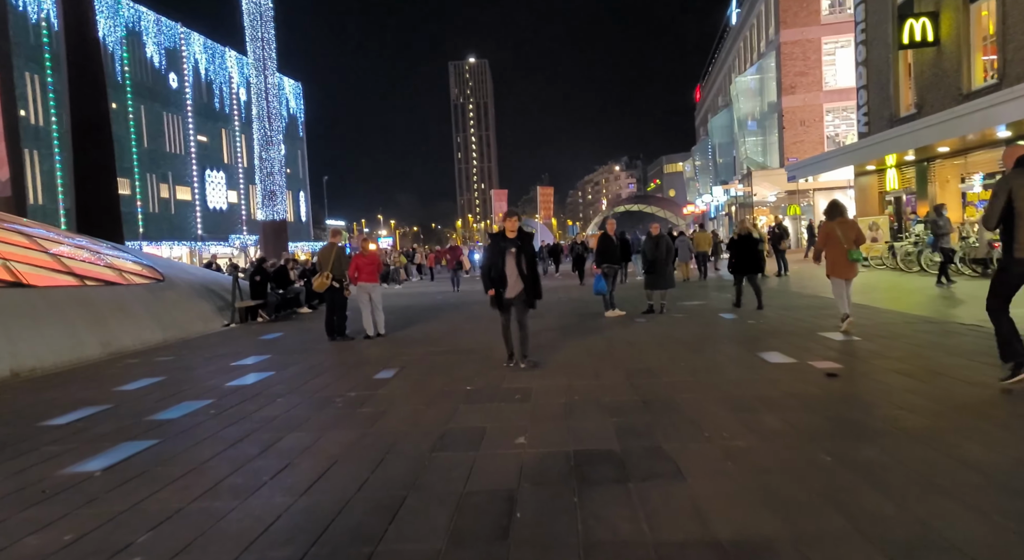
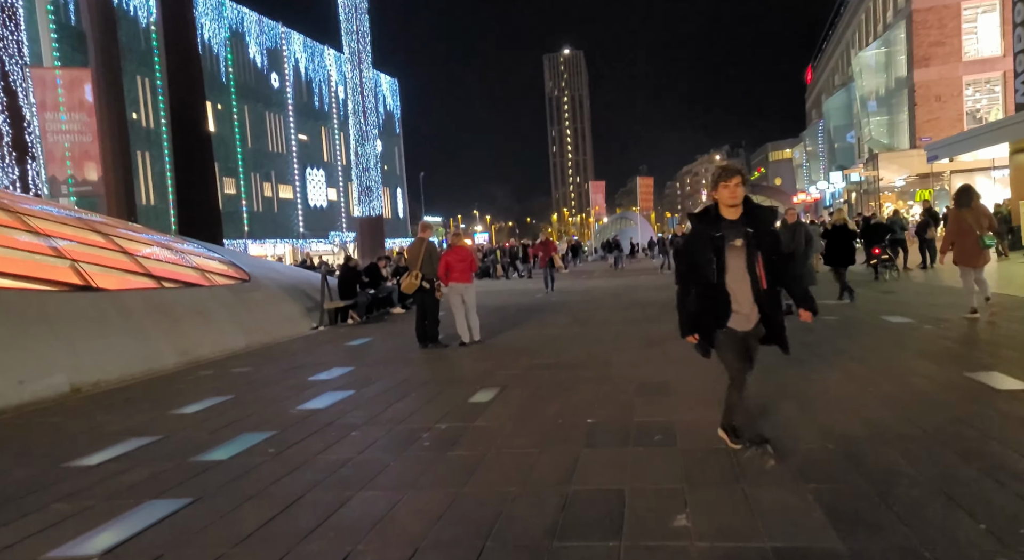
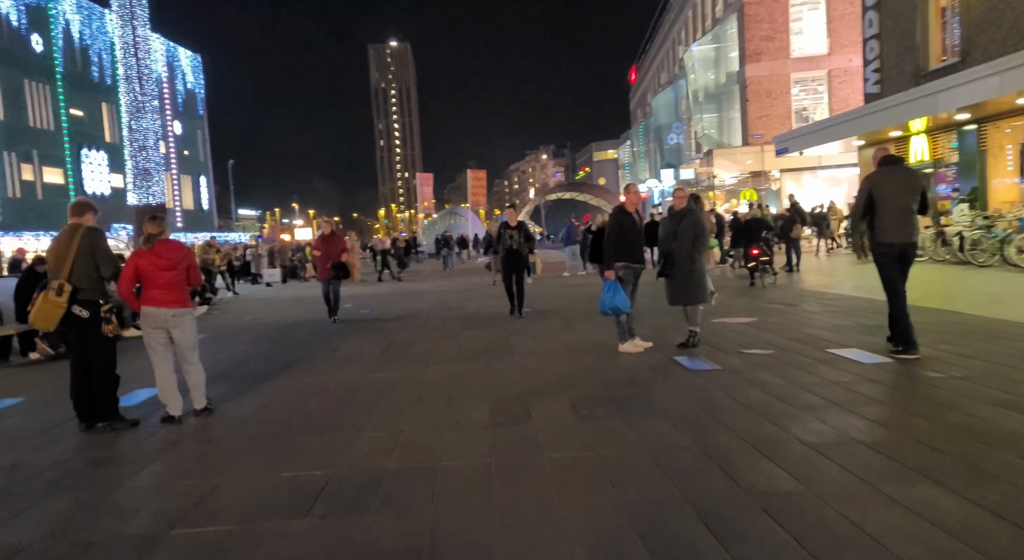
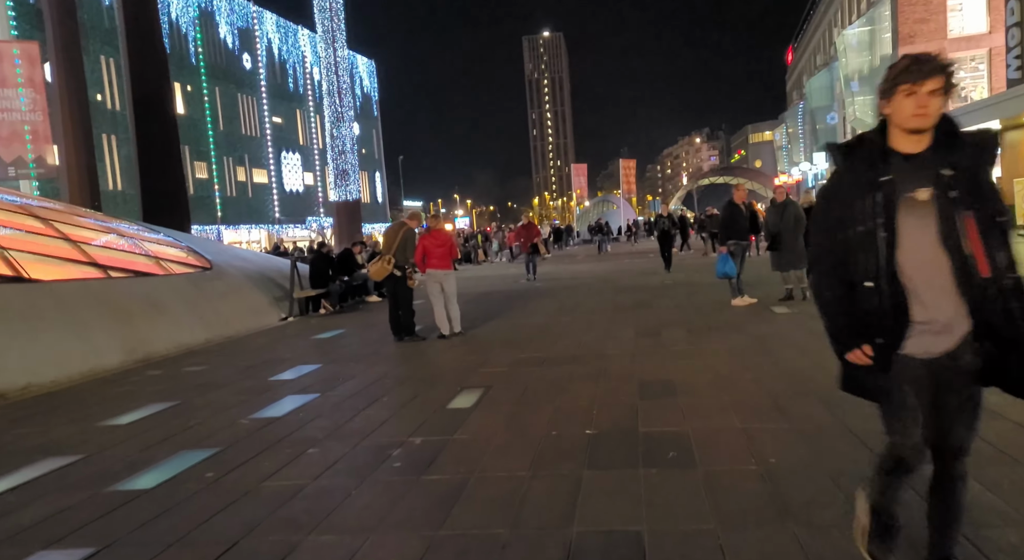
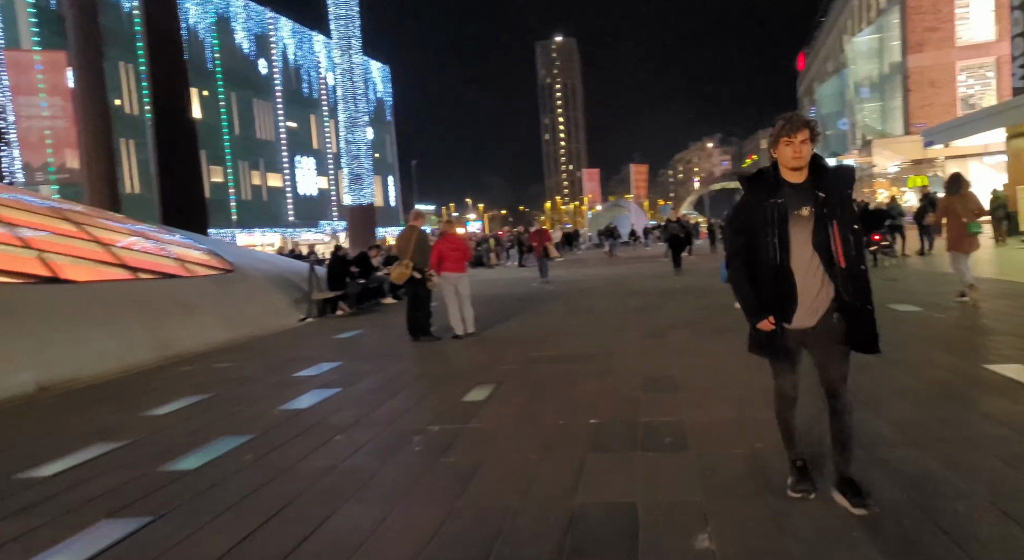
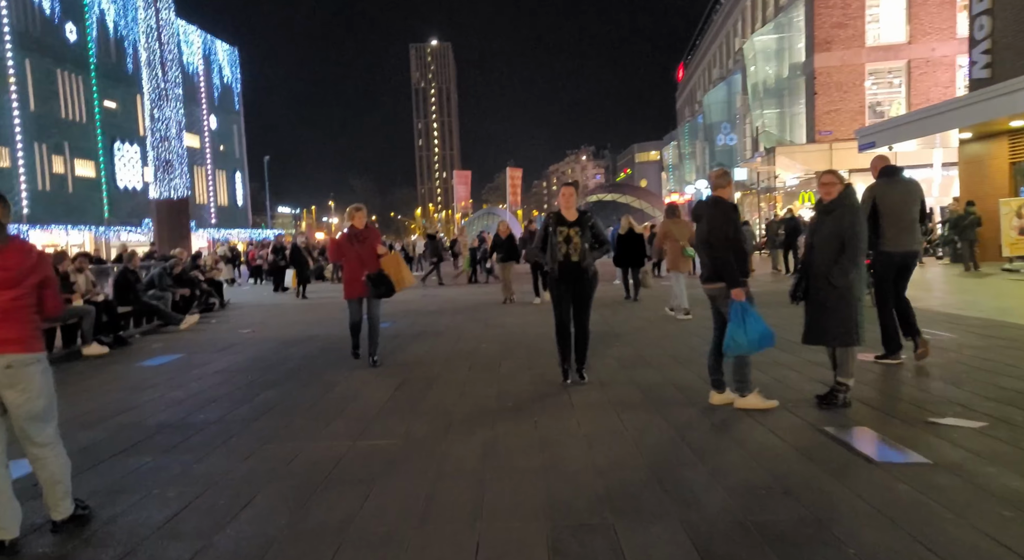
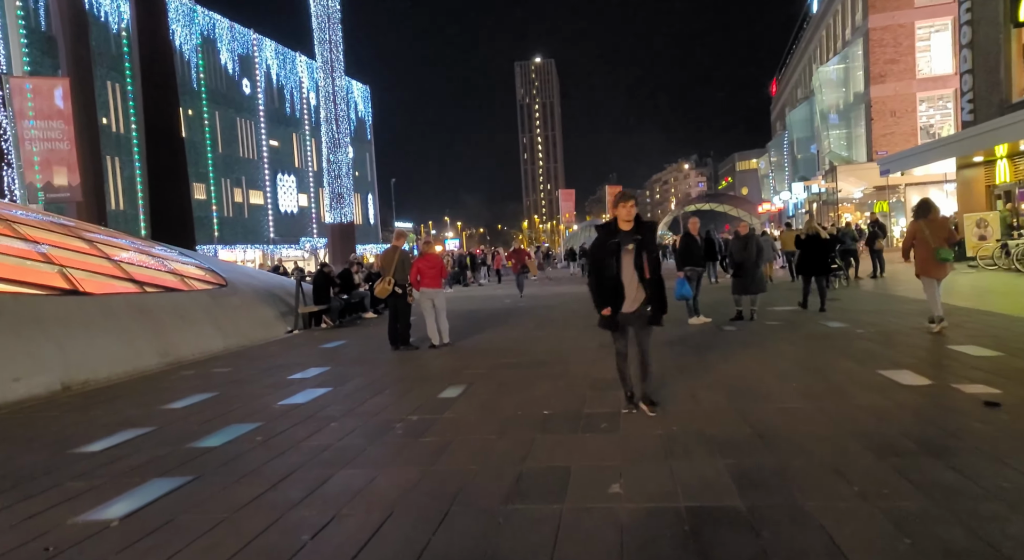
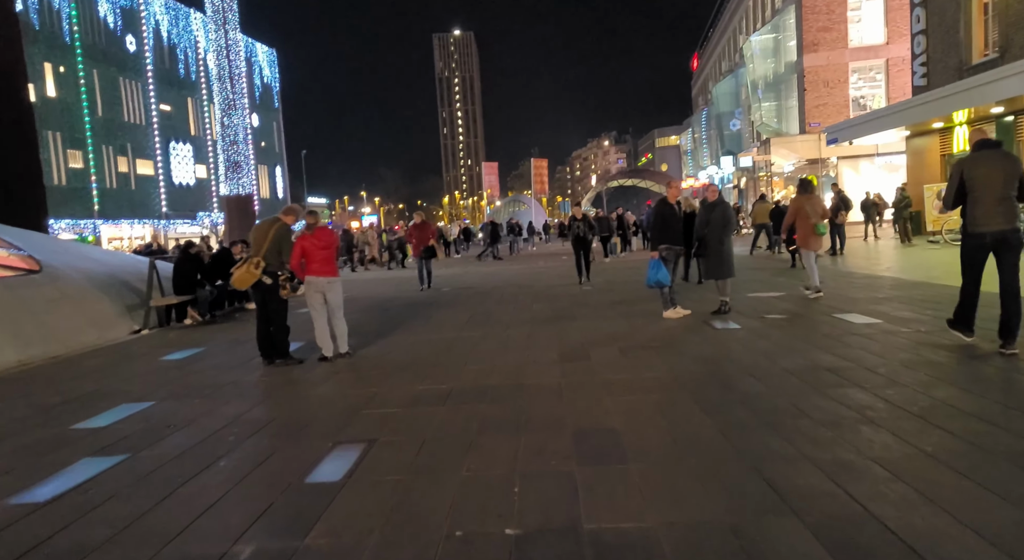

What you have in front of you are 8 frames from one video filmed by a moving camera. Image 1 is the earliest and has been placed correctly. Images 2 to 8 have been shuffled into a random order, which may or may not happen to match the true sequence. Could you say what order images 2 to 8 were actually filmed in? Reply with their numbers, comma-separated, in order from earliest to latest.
7, 2, 5, 4, 8, 3, 6
